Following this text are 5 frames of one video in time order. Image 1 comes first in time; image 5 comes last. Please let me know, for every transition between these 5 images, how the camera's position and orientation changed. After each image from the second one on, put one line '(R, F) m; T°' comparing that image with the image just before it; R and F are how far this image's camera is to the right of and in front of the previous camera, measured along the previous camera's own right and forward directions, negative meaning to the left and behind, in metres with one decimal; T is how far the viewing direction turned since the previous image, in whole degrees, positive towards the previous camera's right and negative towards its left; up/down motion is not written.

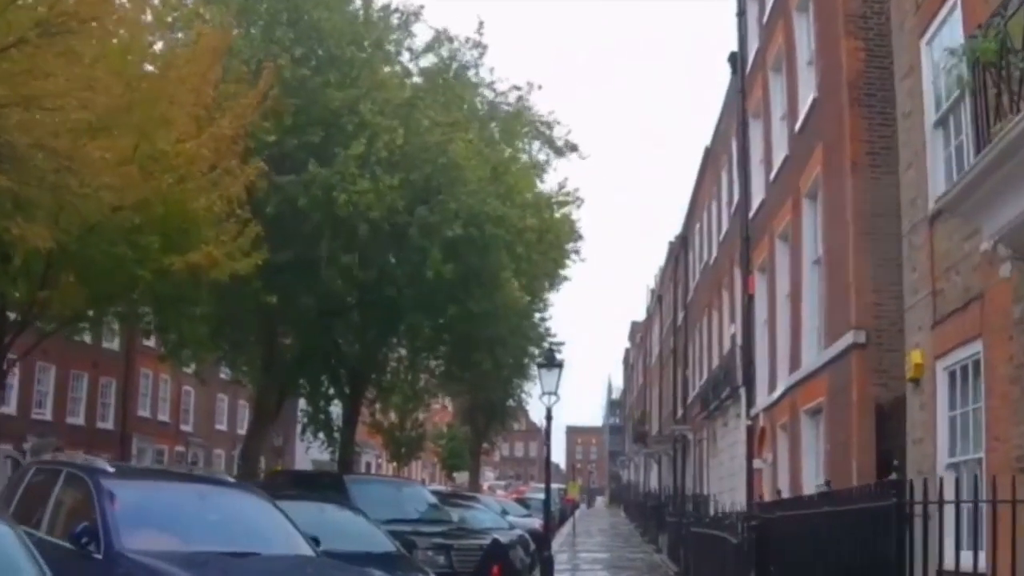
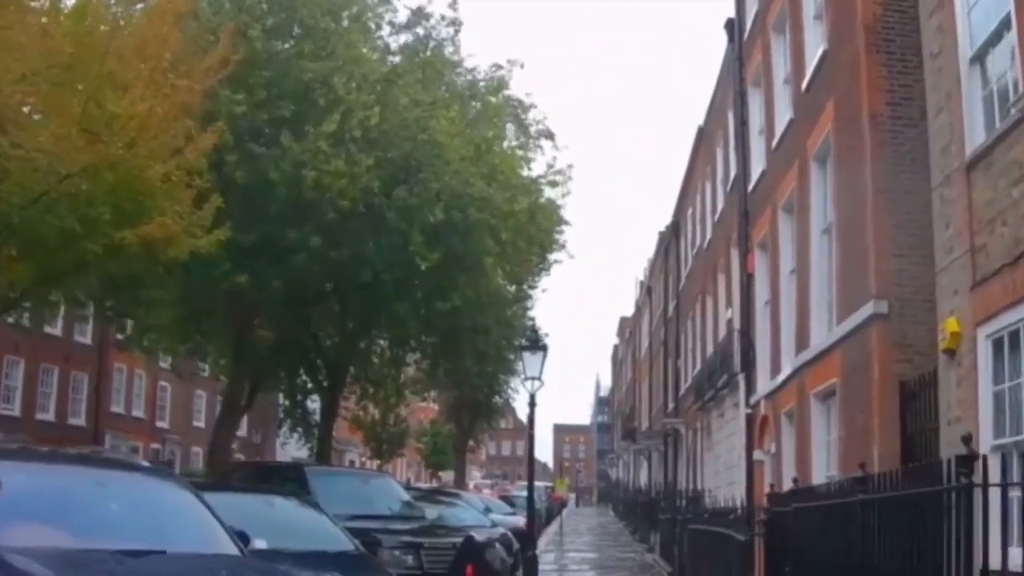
(+0.1, +1.4) m; +1°
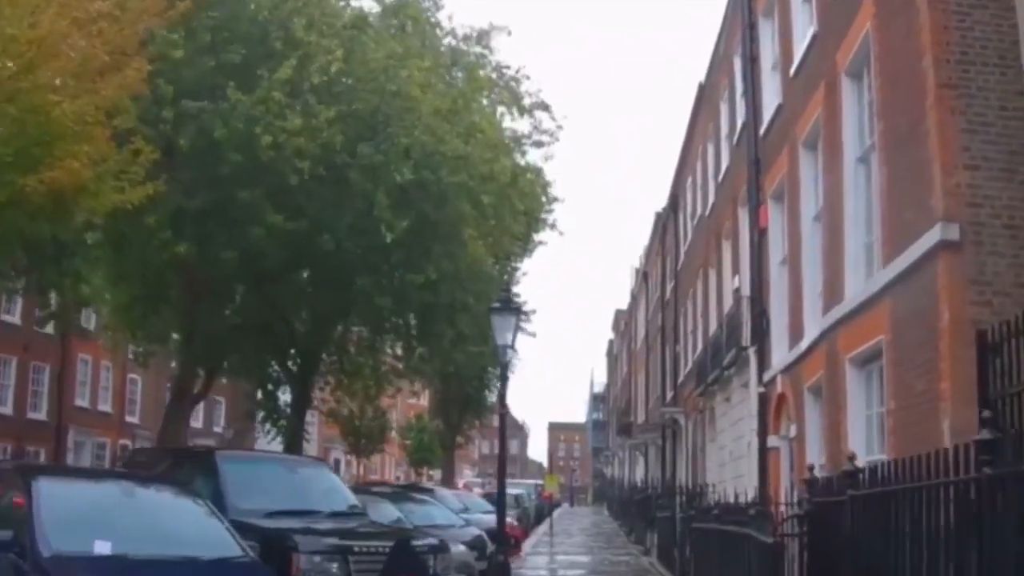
(+0.3, +2.6) m; 0°
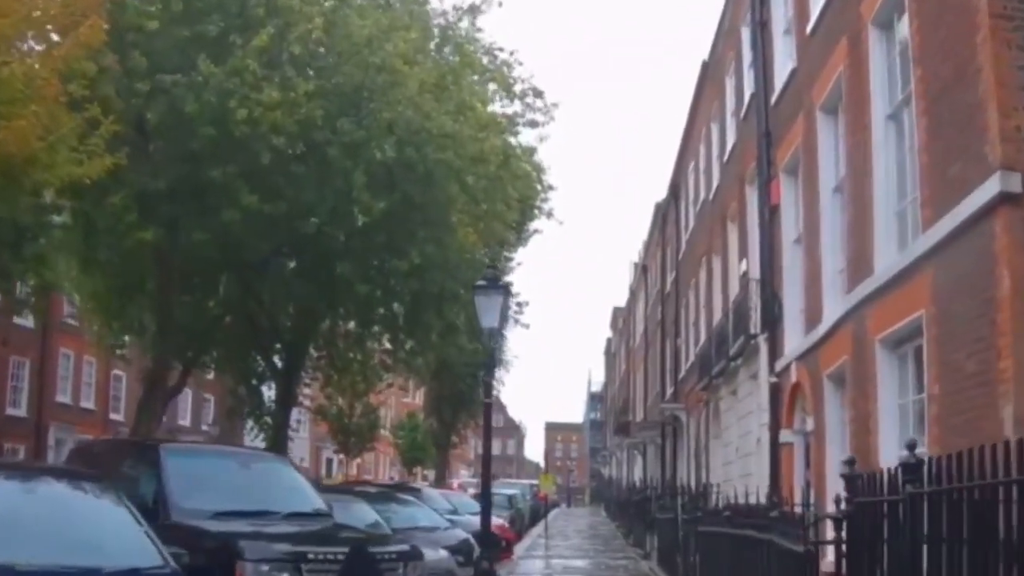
(+0.1, +1.3) m; 0°
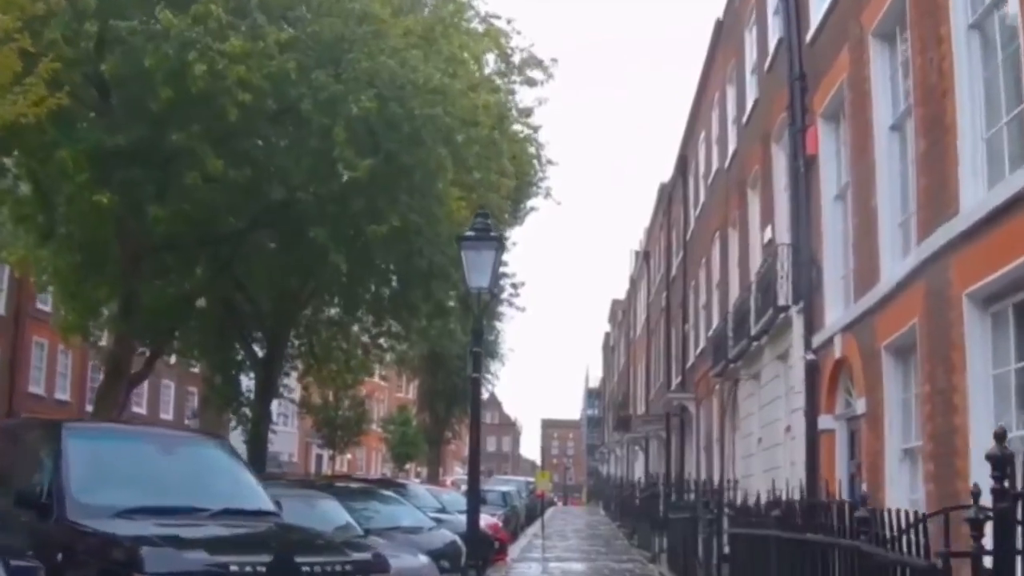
(0.0, +1.9) m; 0°
